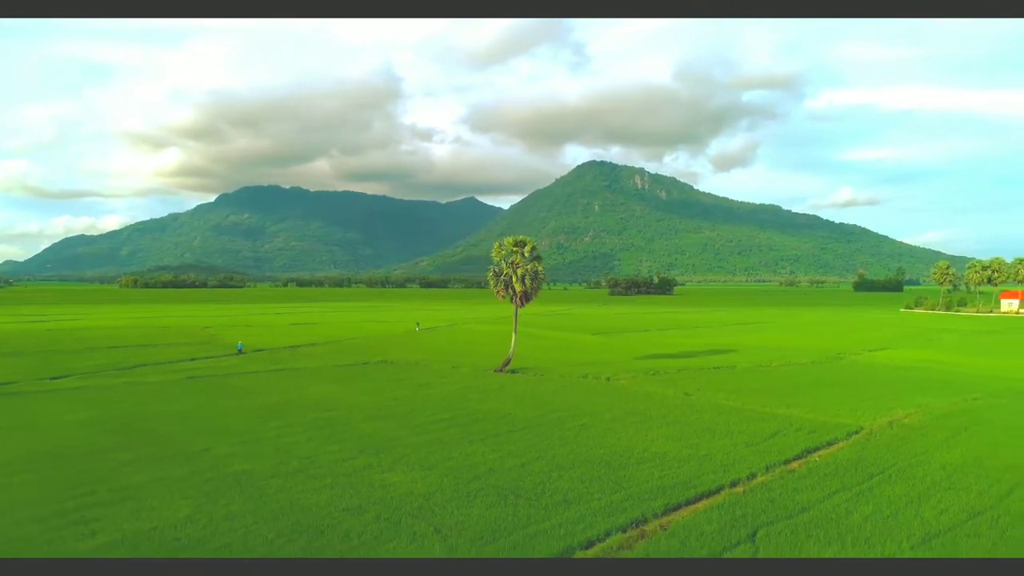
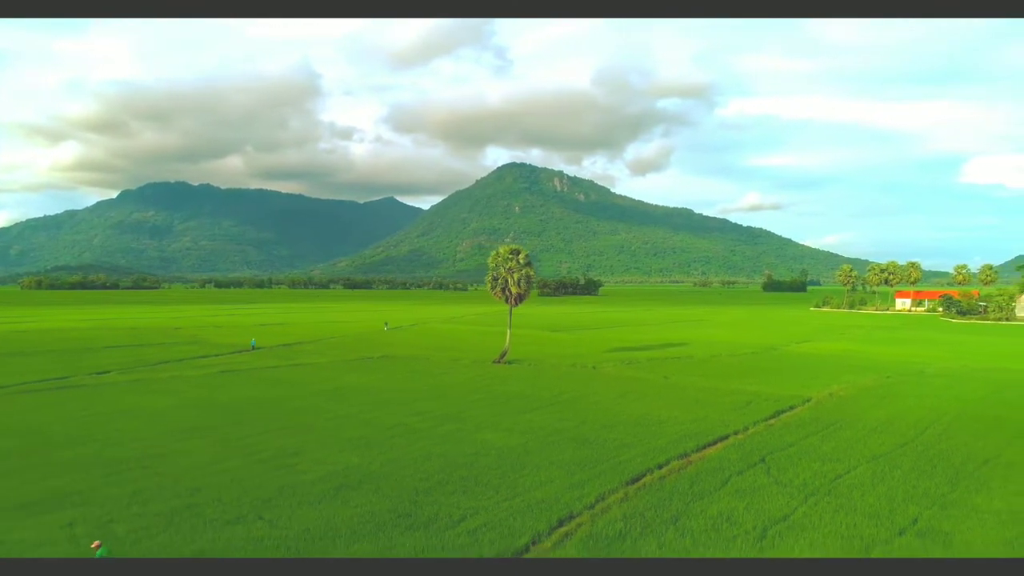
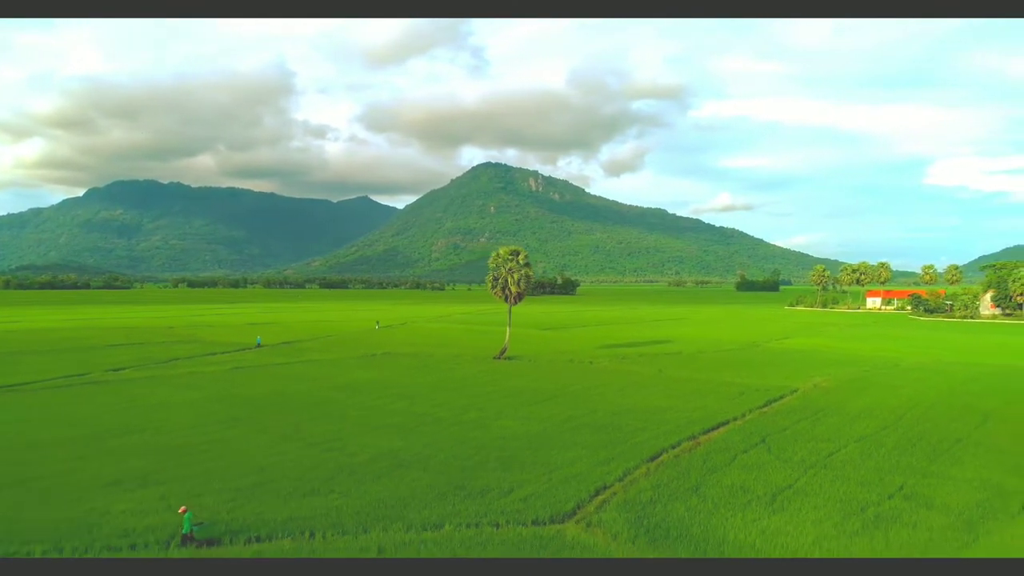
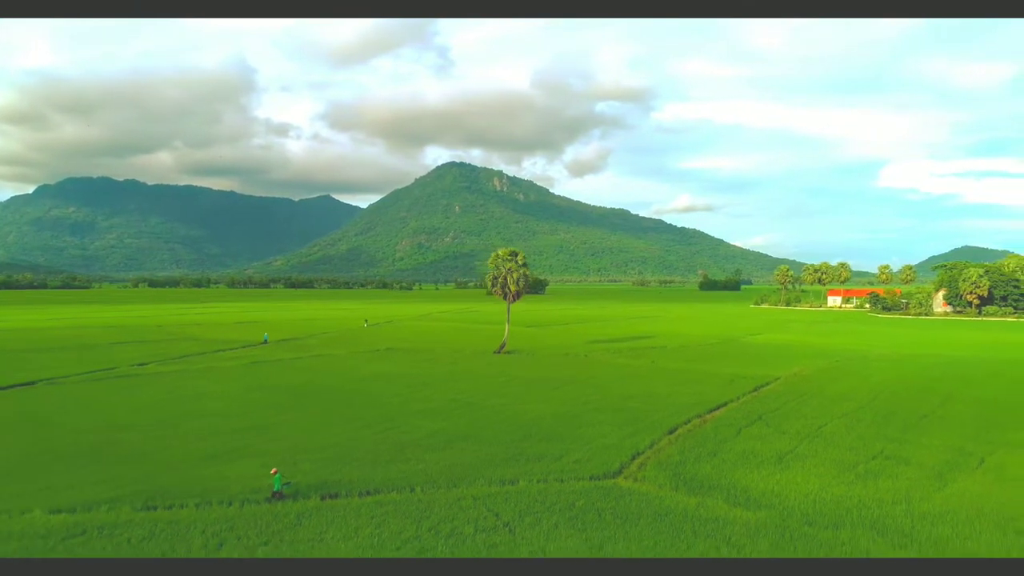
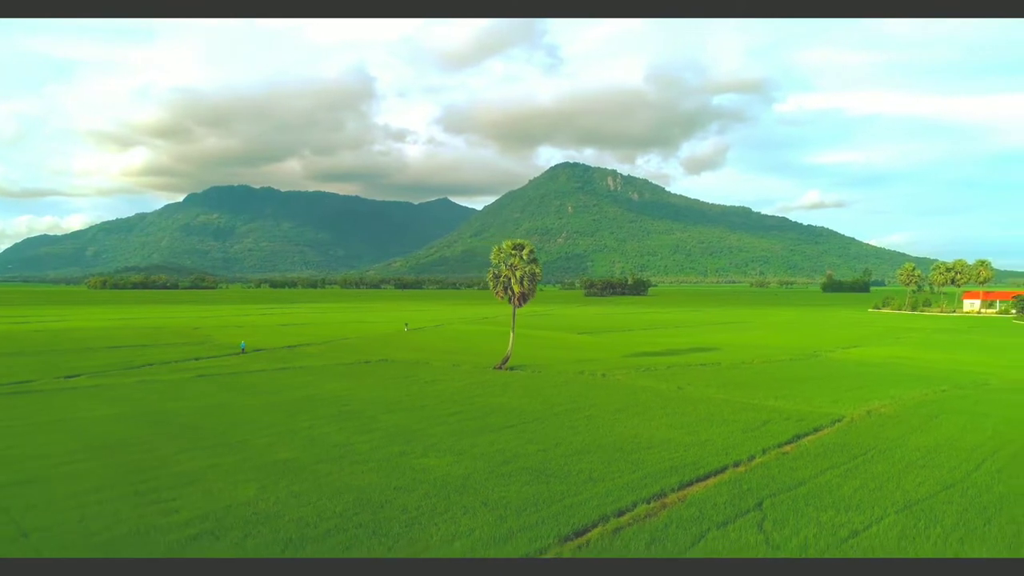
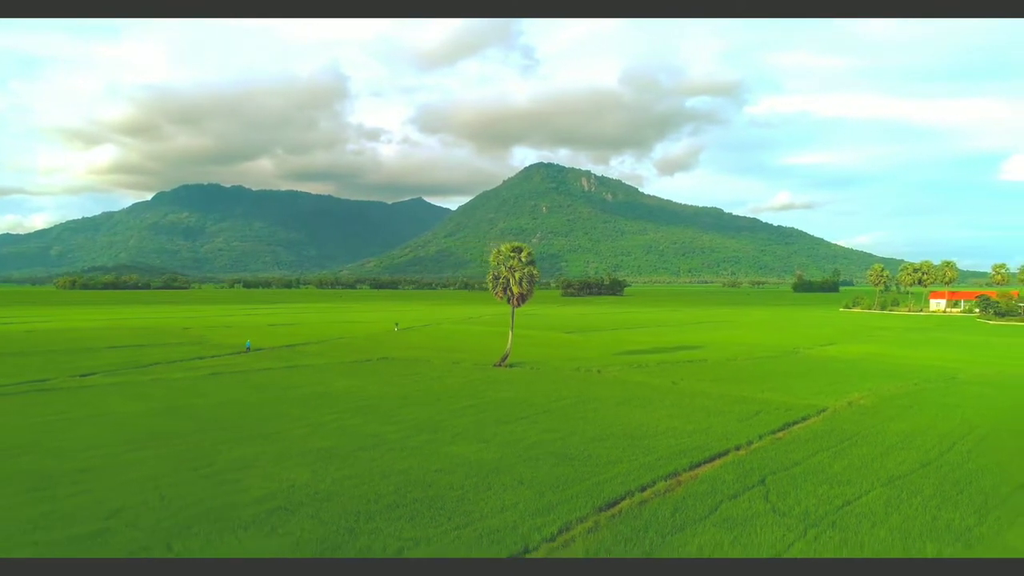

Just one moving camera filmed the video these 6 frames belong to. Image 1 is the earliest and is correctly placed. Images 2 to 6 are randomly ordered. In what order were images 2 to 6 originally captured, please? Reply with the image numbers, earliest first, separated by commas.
5, 6, 2, 3, 4
